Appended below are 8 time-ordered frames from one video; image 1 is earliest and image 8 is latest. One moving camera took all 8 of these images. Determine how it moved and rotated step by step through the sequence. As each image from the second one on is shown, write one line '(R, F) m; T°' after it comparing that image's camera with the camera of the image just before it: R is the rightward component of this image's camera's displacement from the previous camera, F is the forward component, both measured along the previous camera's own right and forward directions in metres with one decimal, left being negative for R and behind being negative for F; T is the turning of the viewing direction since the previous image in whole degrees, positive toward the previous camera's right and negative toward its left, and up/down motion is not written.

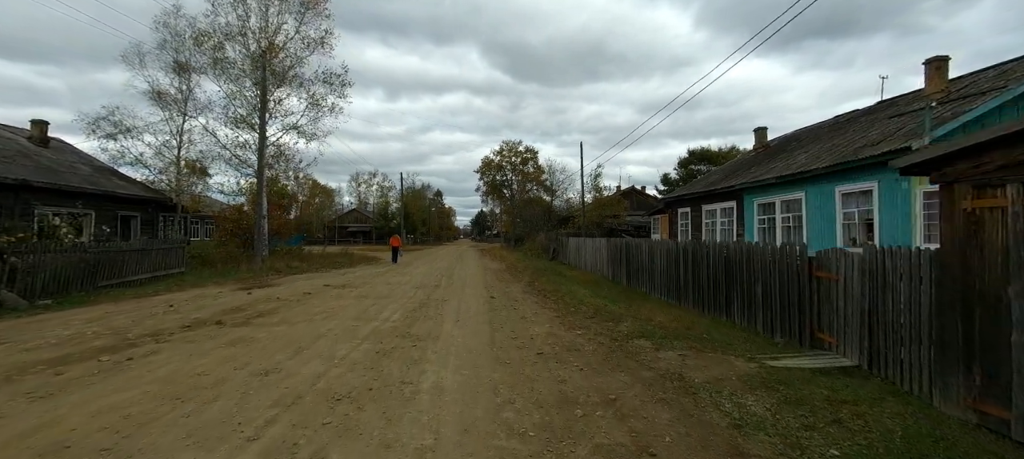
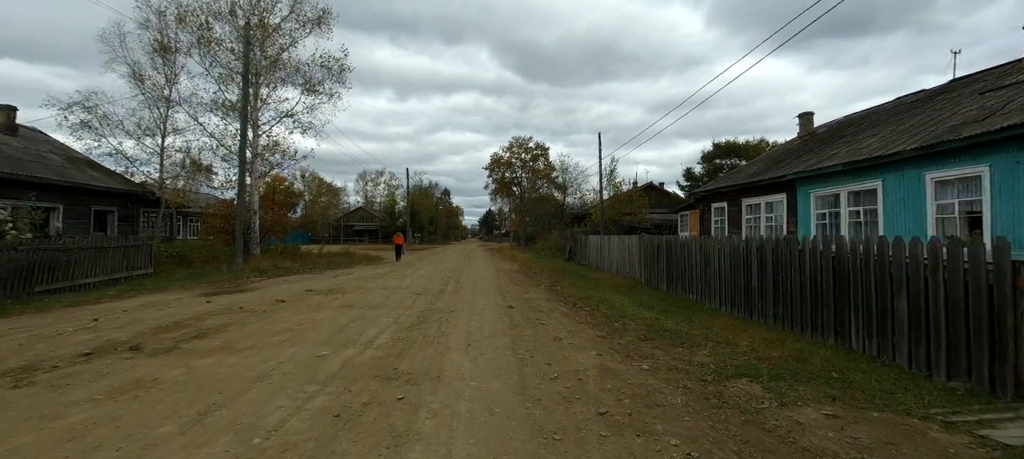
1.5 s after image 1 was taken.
(-0.4, +2.3) m; -1°
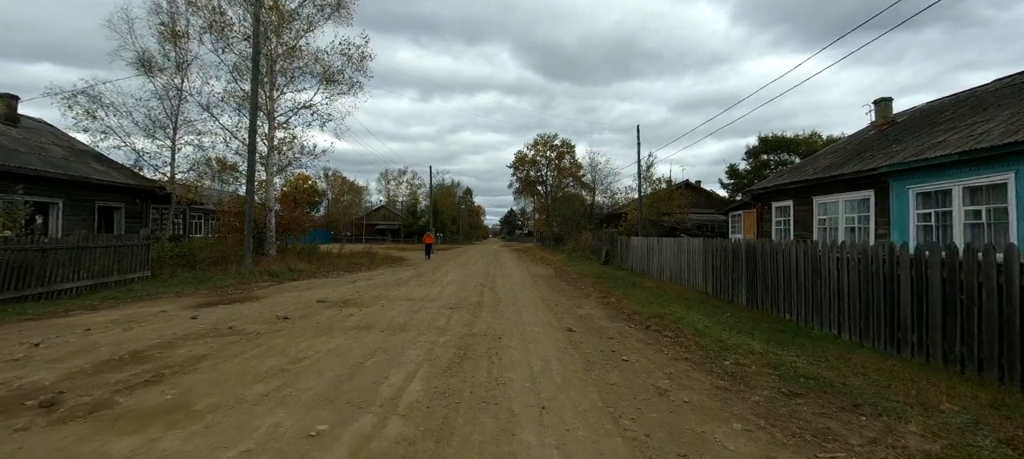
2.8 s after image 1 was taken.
(-0.7, +2.0) m; -3°
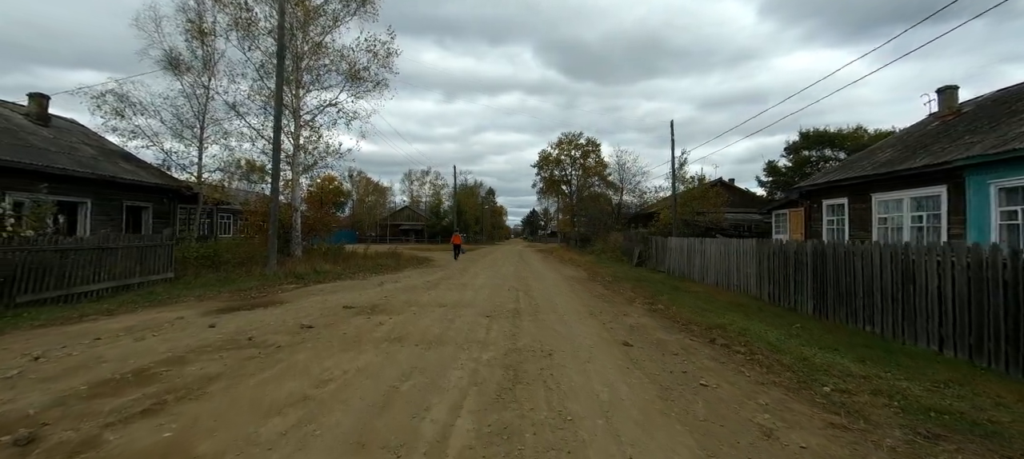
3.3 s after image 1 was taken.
(-0.4, +0.8) m; -3°
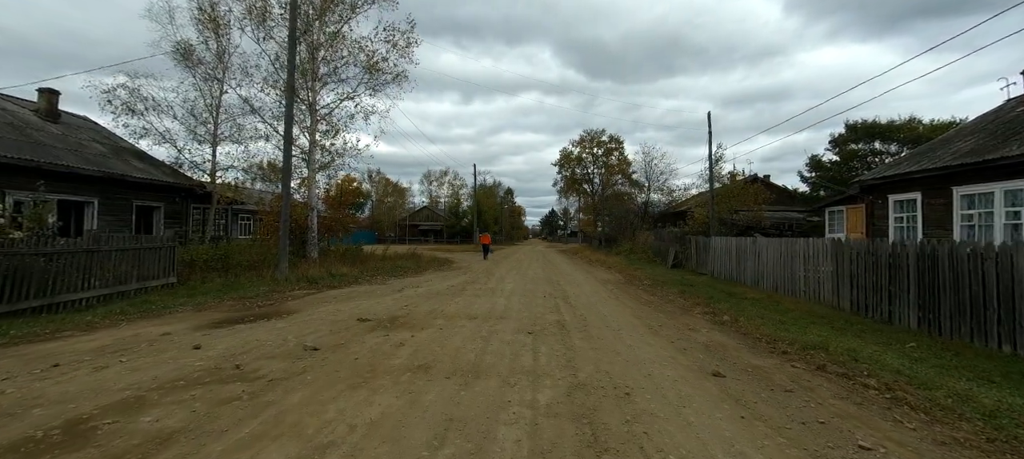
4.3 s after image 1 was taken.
(-0.5, +1.3) m; -2°
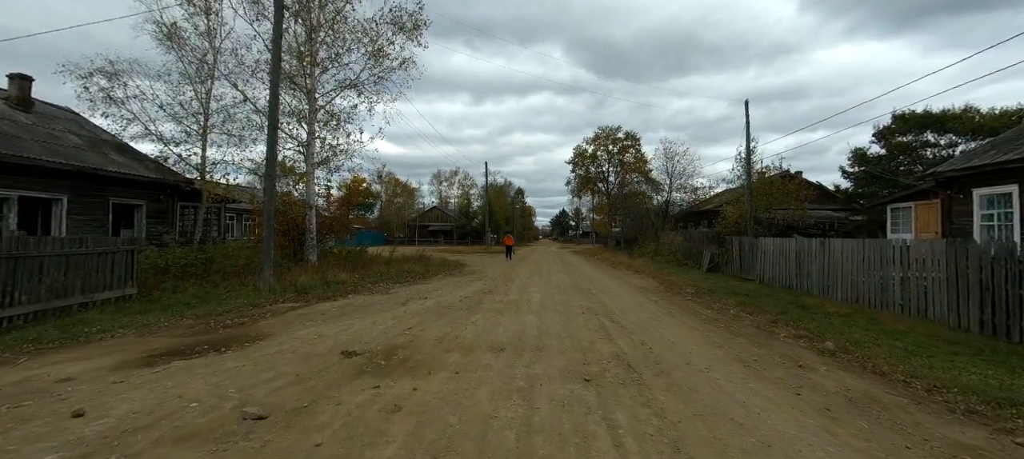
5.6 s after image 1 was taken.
(-0.4, +1.9) m; -1°
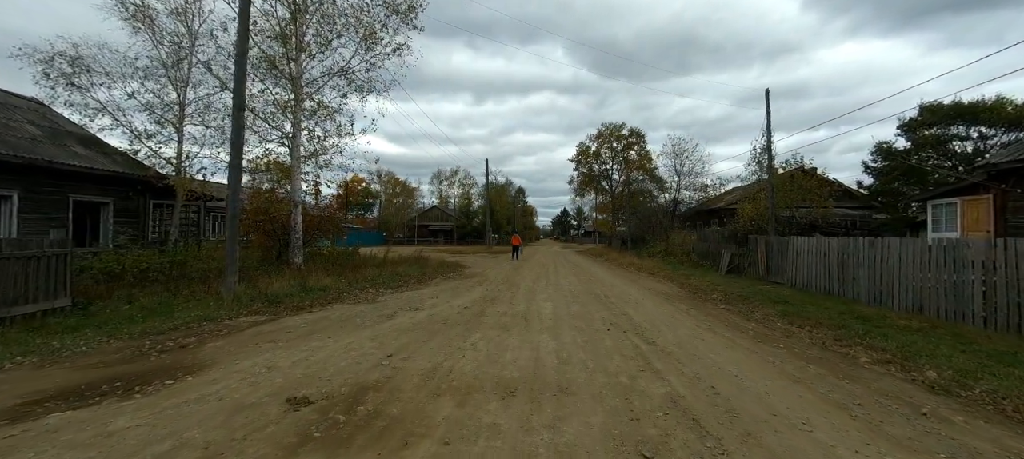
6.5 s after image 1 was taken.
(-0.1, +1.4) m; 0°
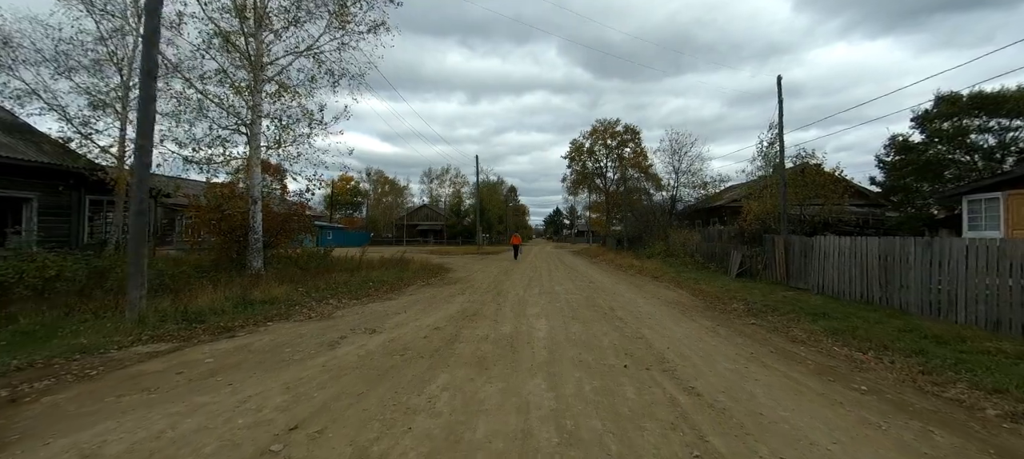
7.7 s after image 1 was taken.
(+0.1, +1.7) m; +1°
